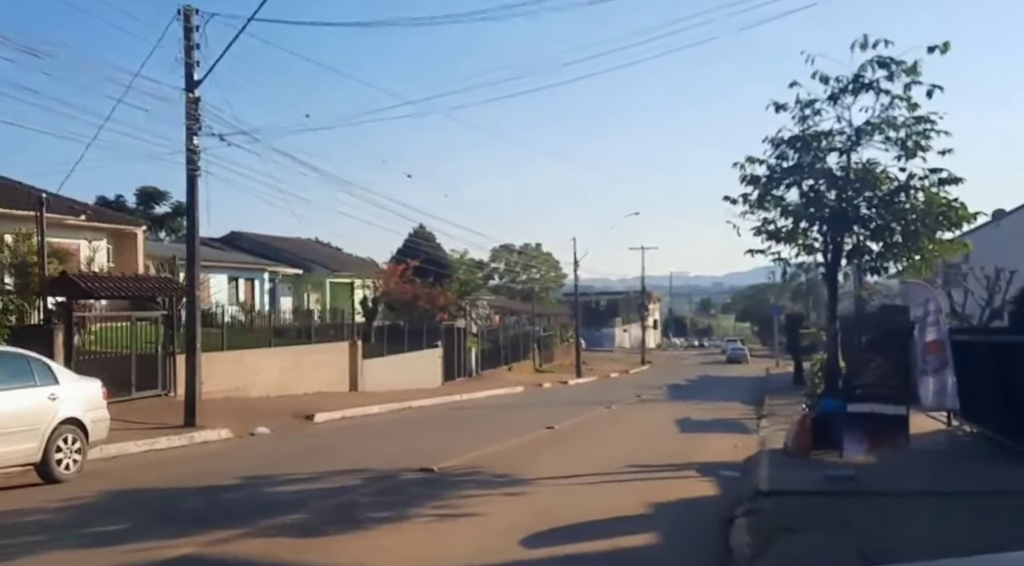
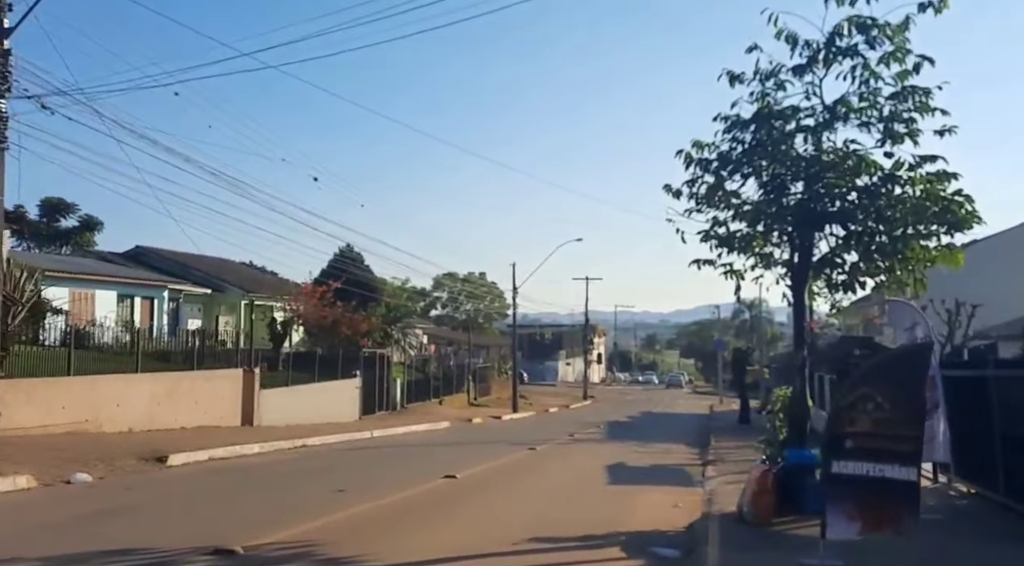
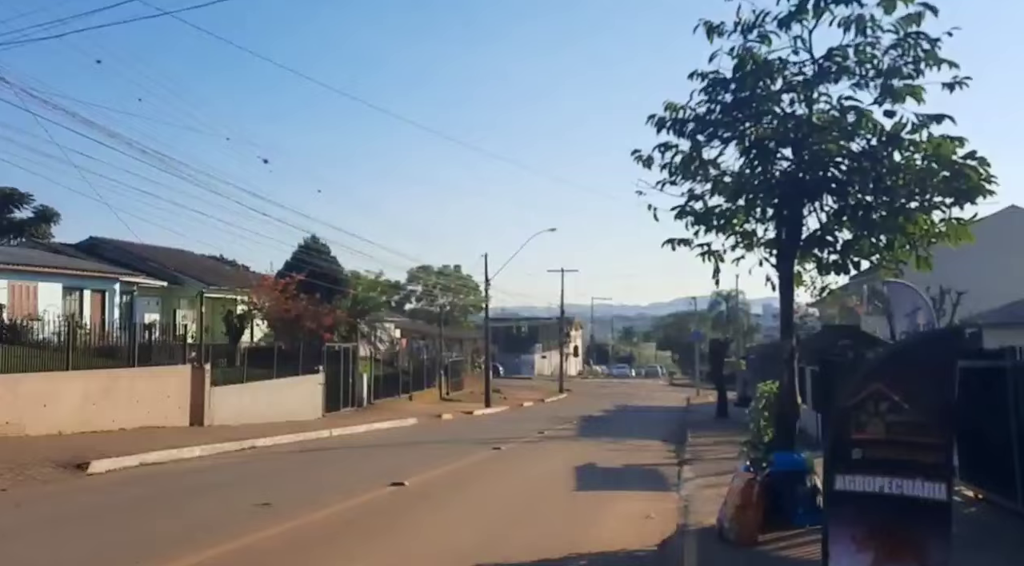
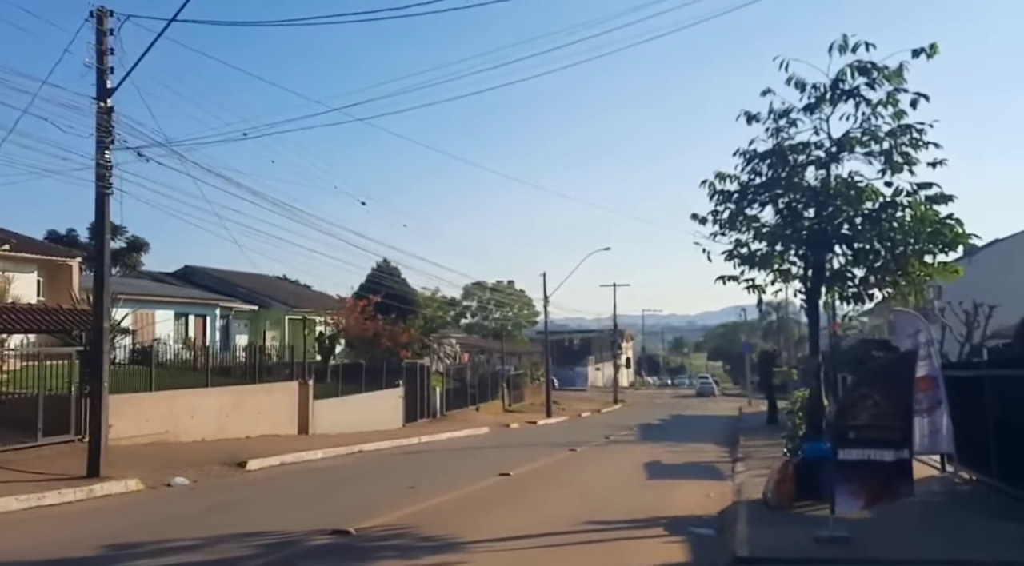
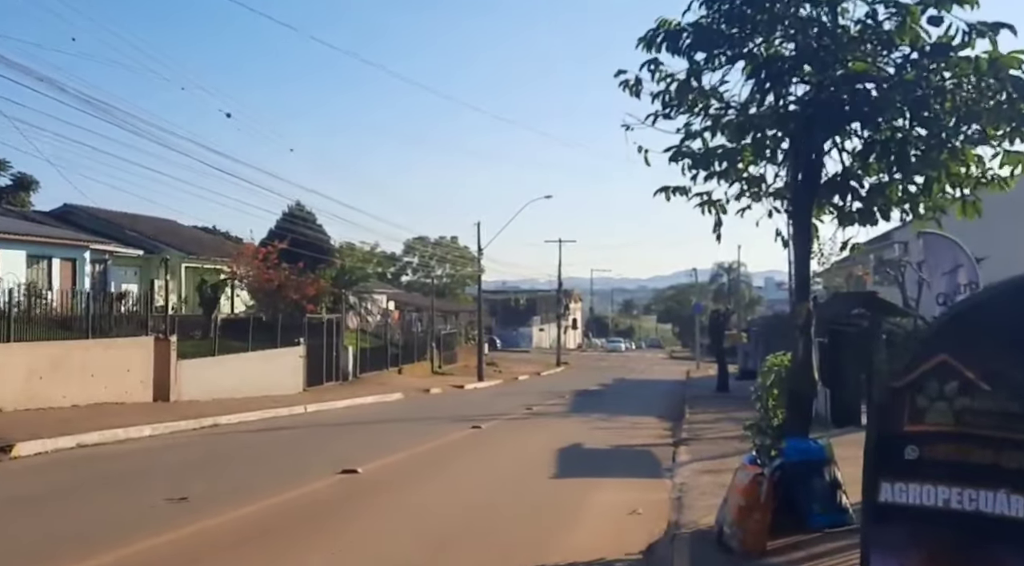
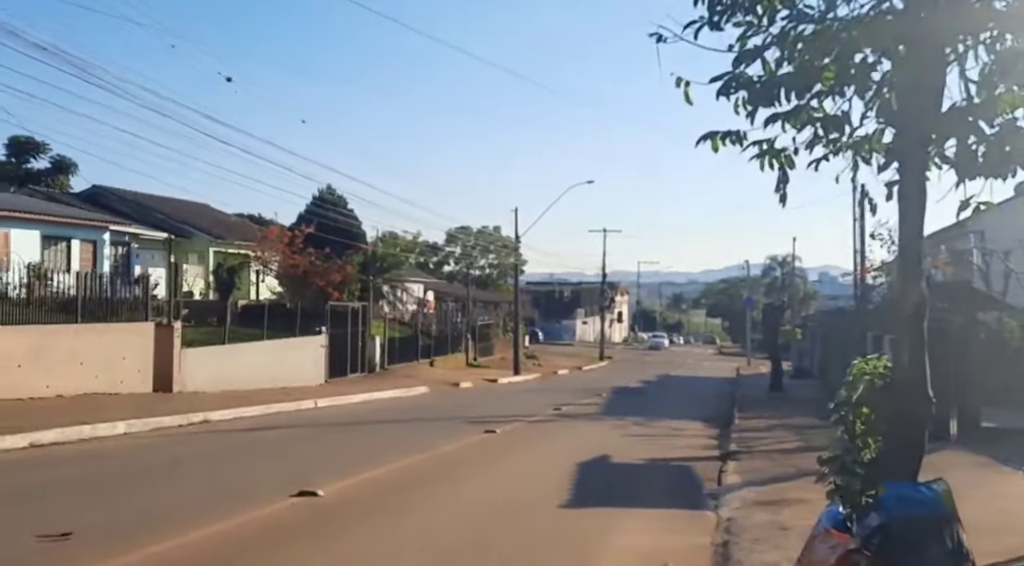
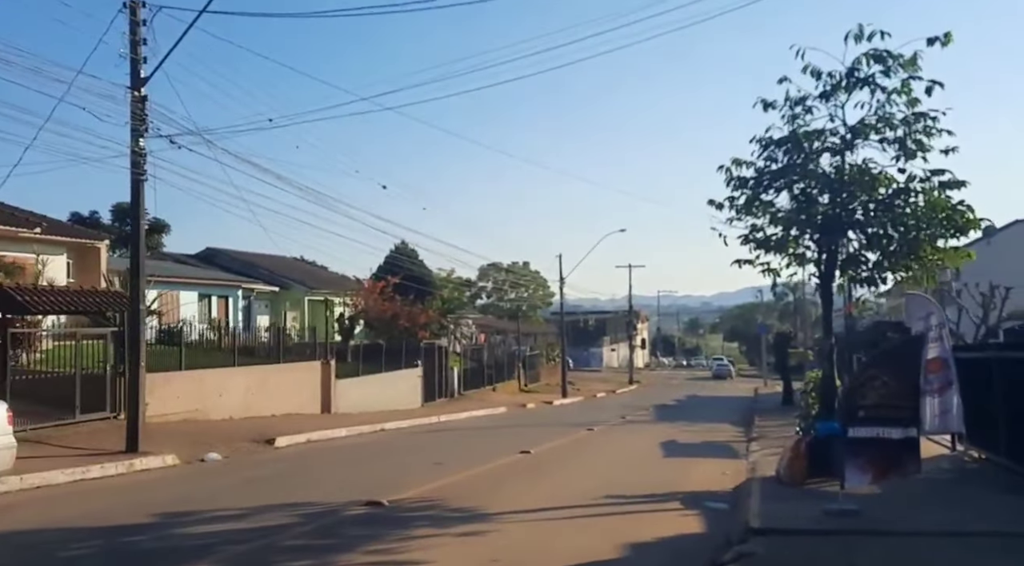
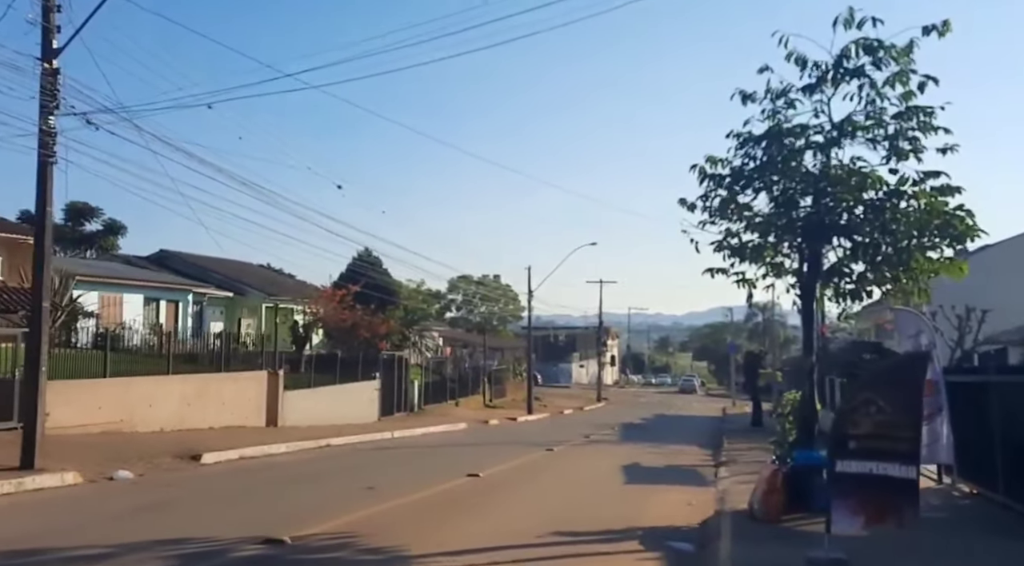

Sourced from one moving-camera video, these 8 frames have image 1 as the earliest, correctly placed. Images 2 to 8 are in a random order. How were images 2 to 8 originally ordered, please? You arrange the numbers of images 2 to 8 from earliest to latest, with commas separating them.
7, 4, 8, 2, 3, 5, 6
